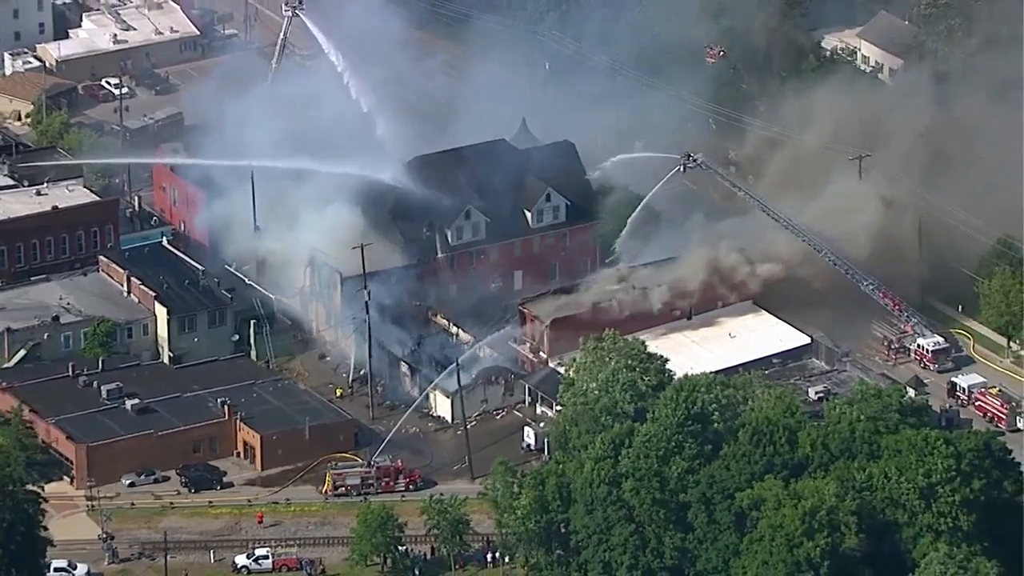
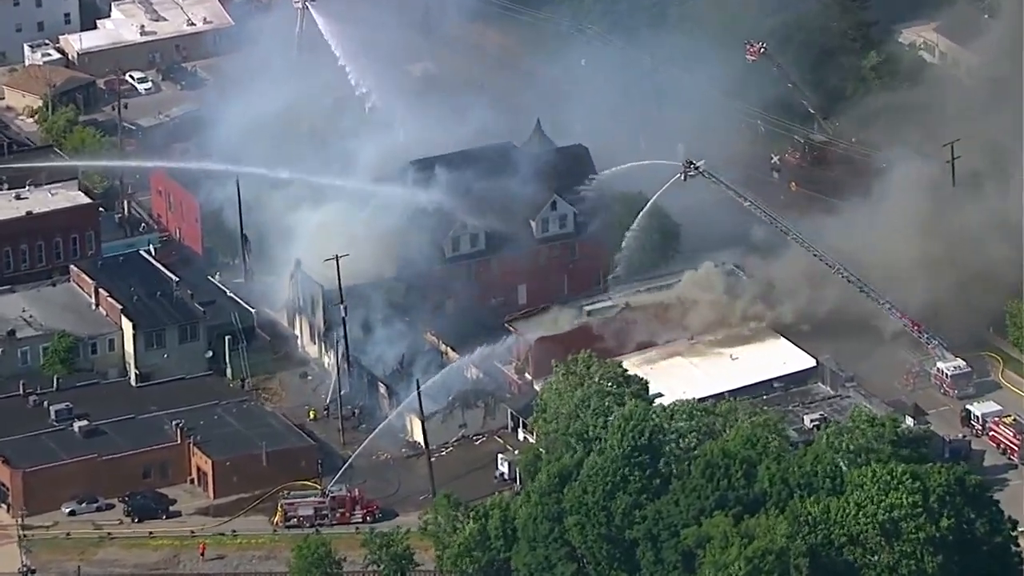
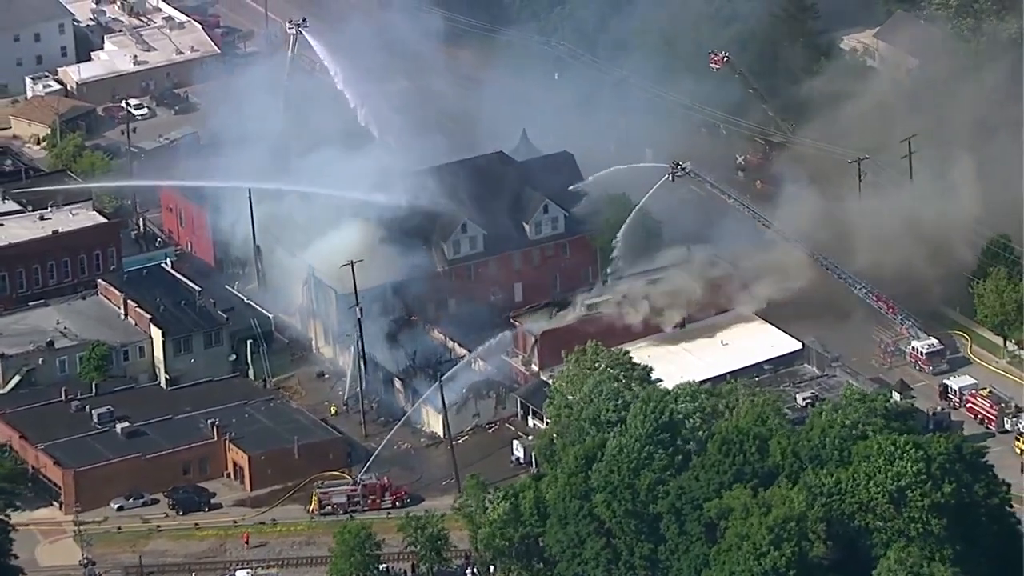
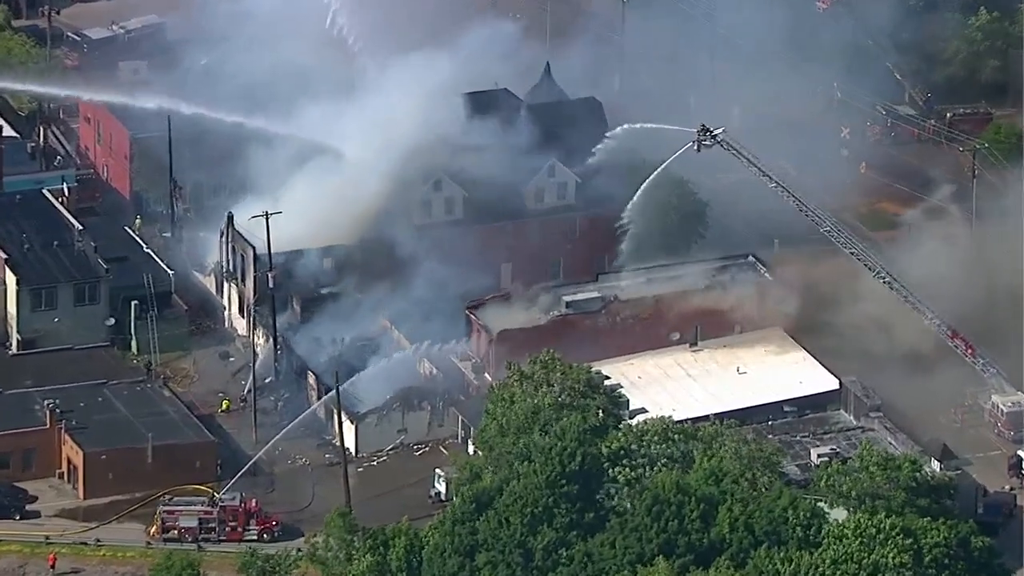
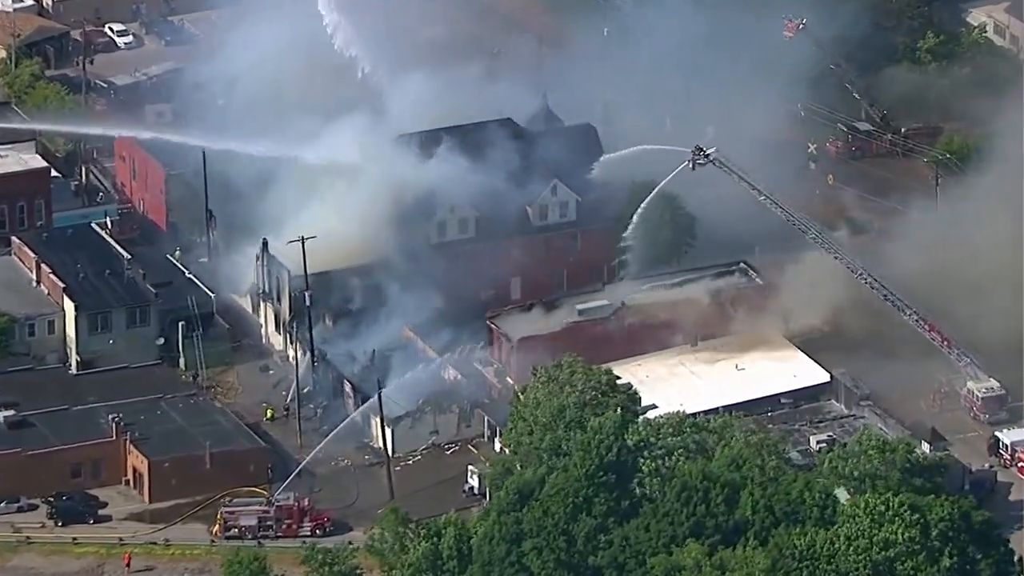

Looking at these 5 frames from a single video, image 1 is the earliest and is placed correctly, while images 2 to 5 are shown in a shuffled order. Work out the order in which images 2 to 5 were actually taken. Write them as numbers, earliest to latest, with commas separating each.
3, 2, 5, 4
